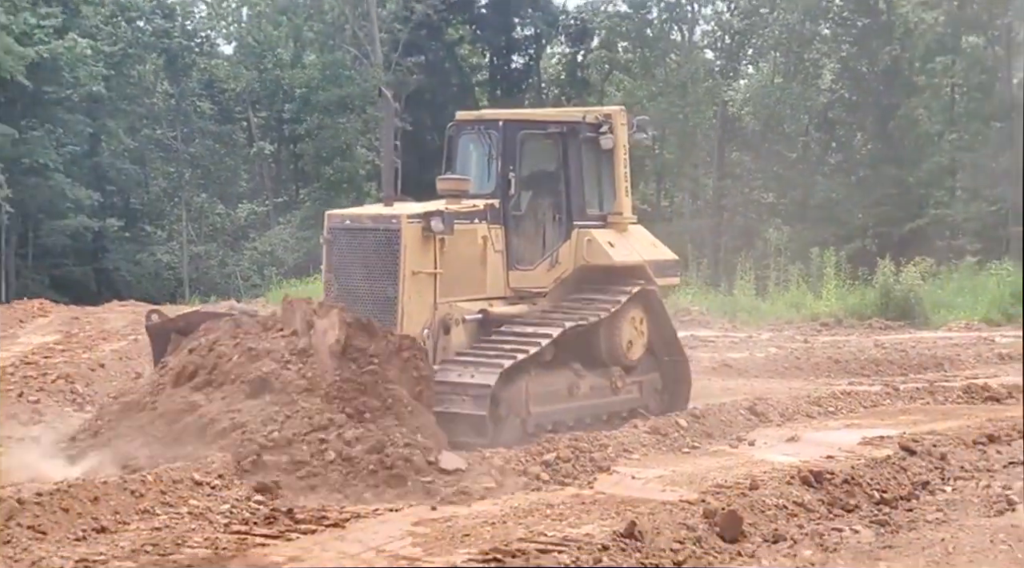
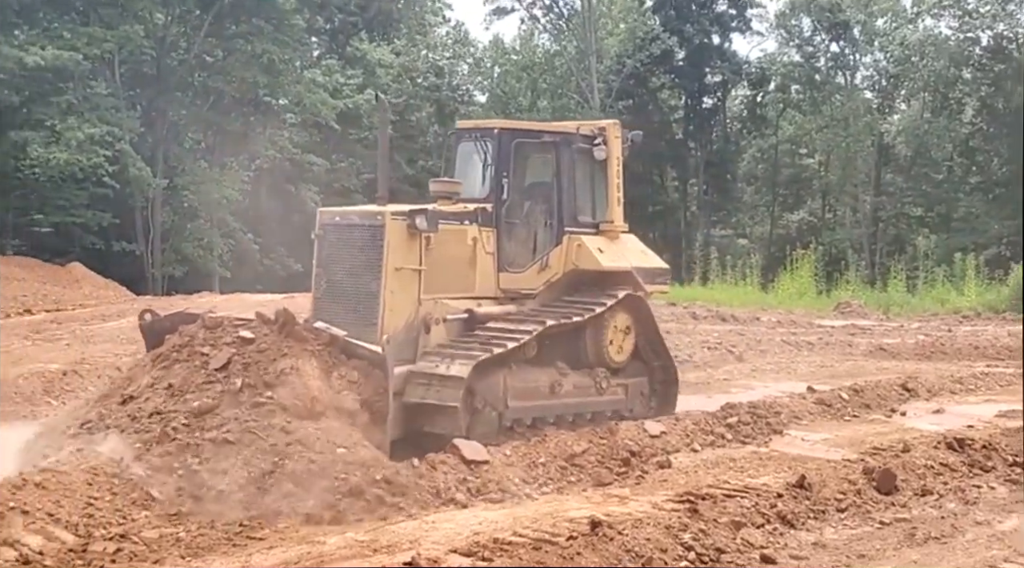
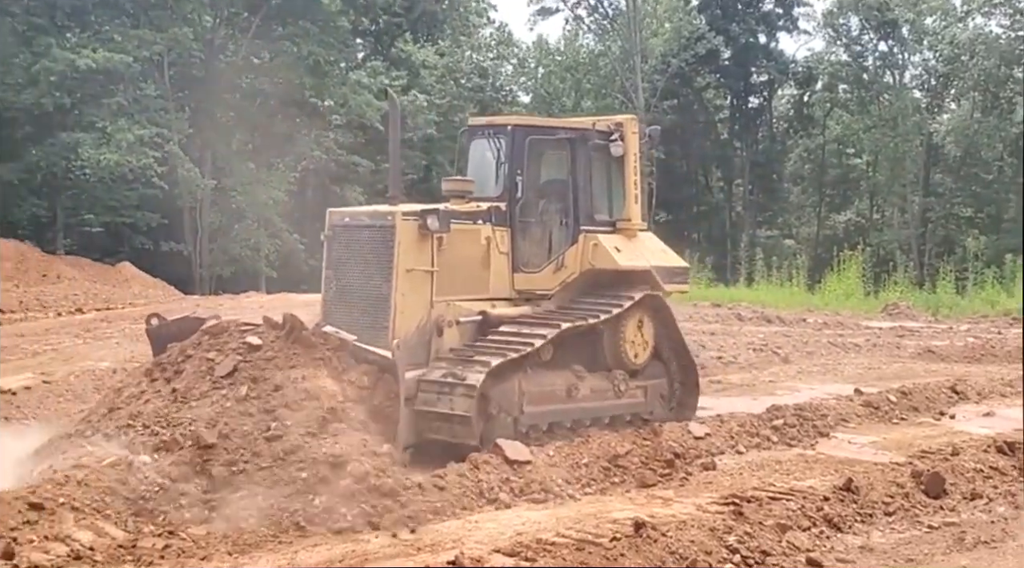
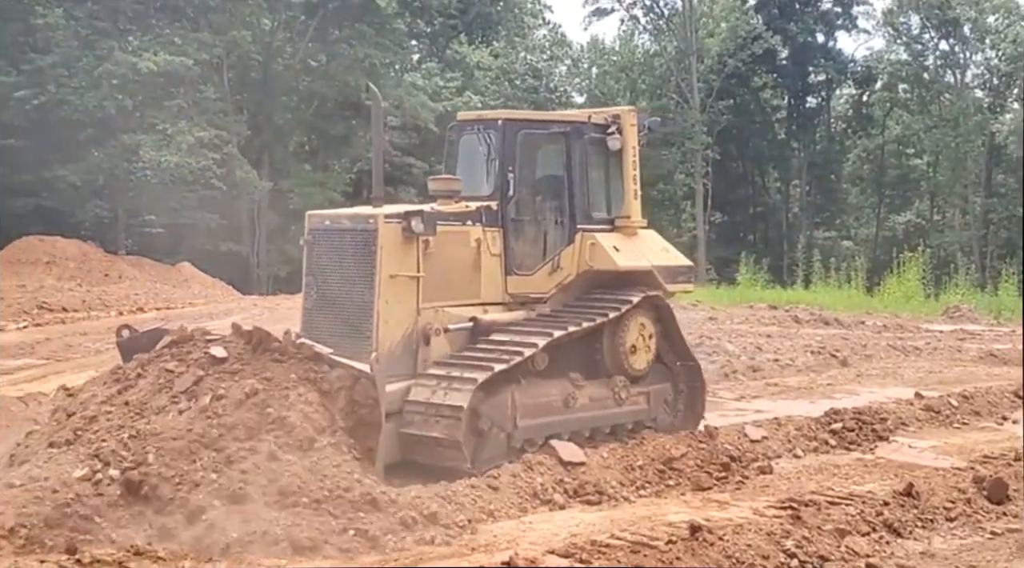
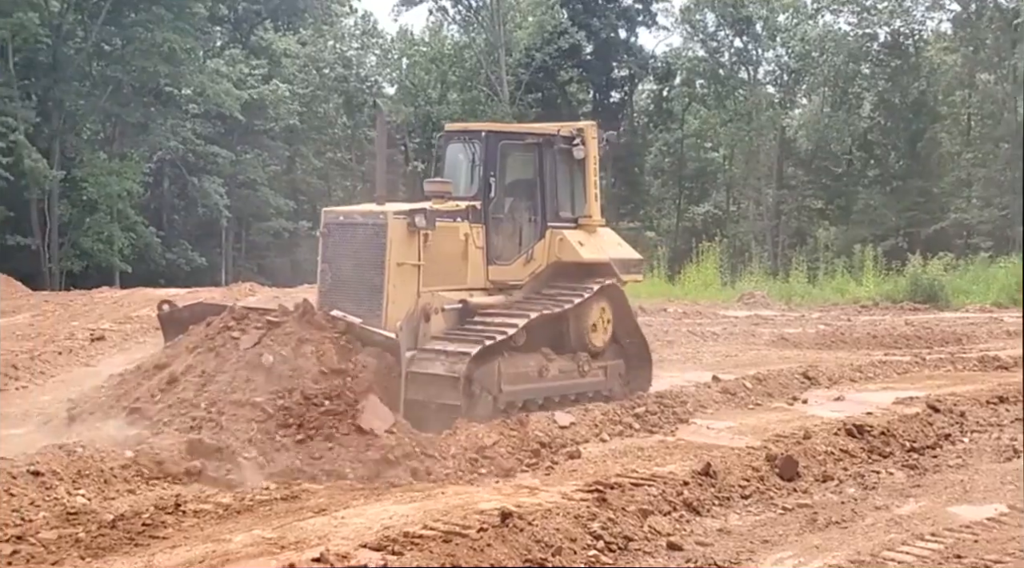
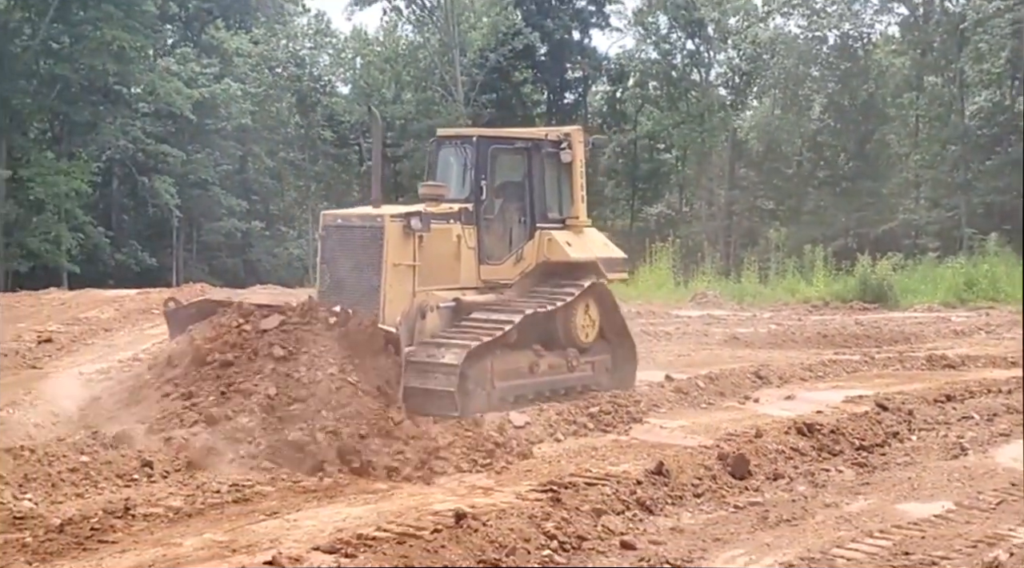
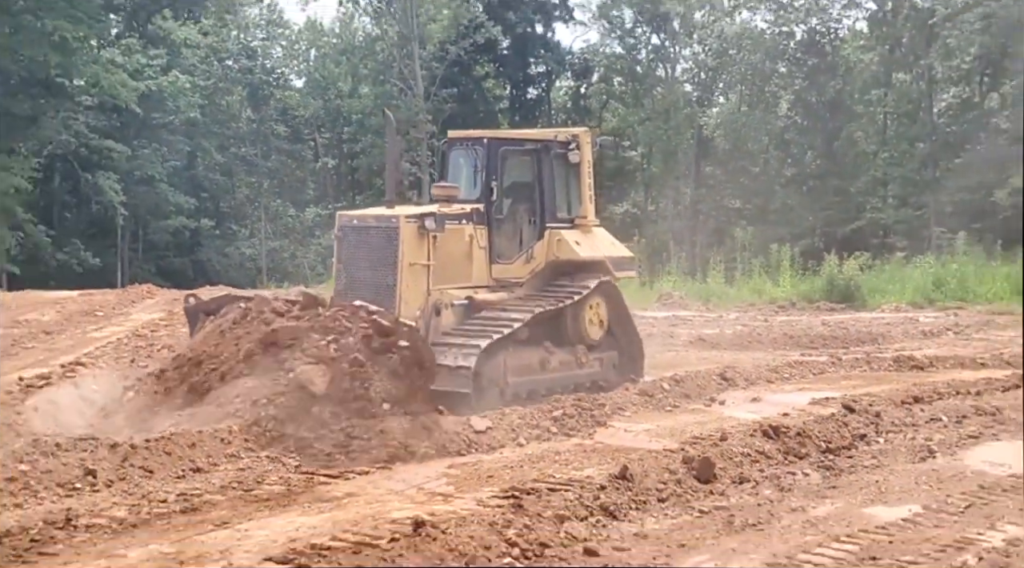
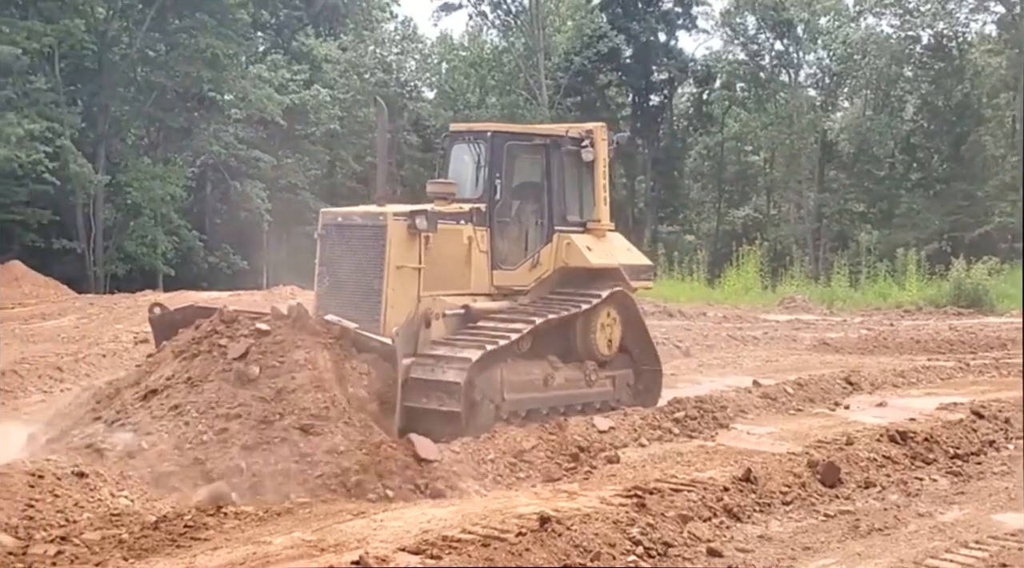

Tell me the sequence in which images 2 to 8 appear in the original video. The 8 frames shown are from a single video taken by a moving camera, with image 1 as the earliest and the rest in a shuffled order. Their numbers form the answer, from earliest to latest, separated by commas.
7, 6, 5, 8, 2, 3, 4
